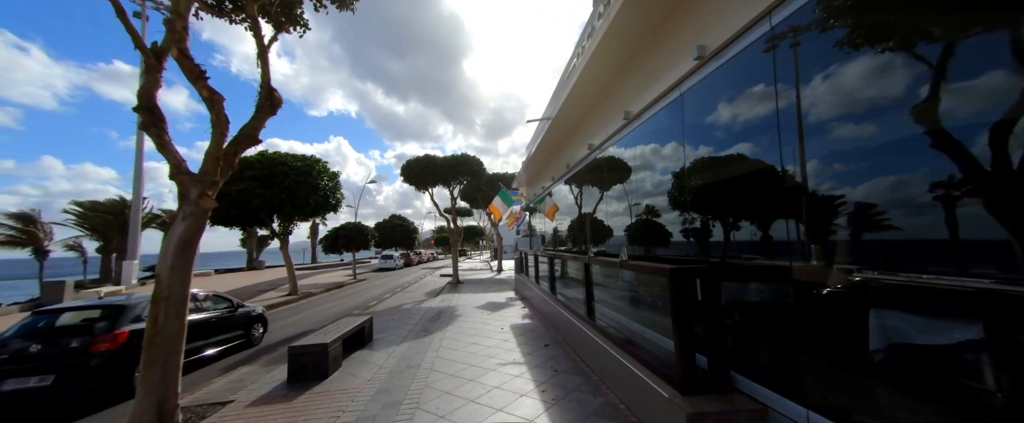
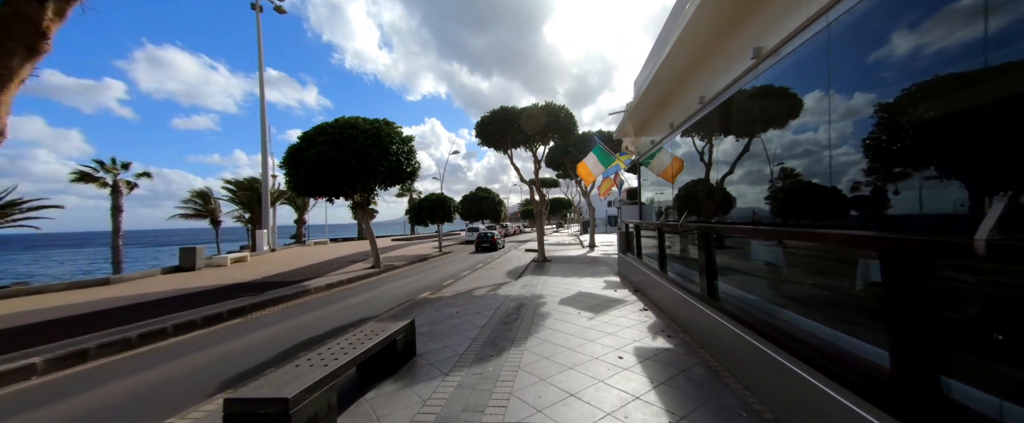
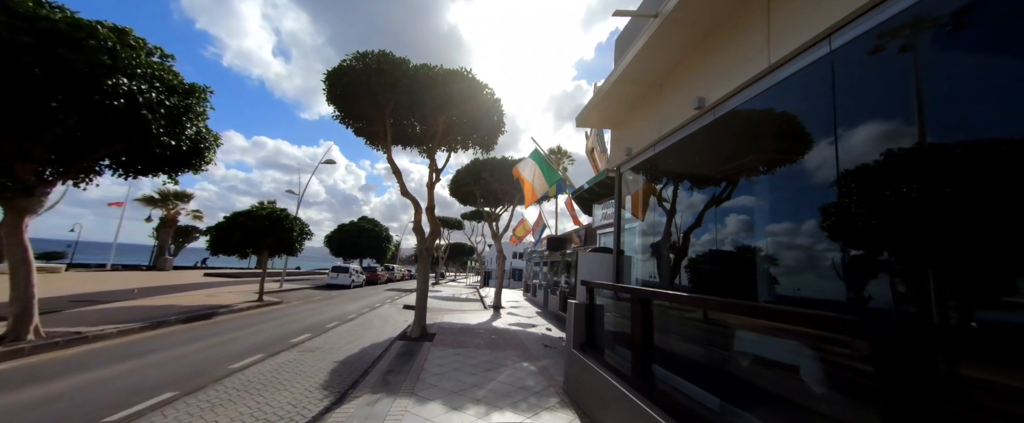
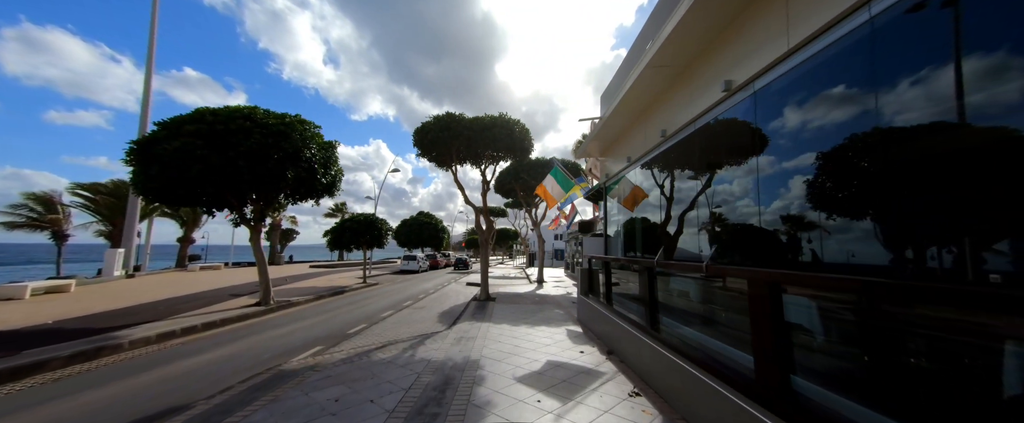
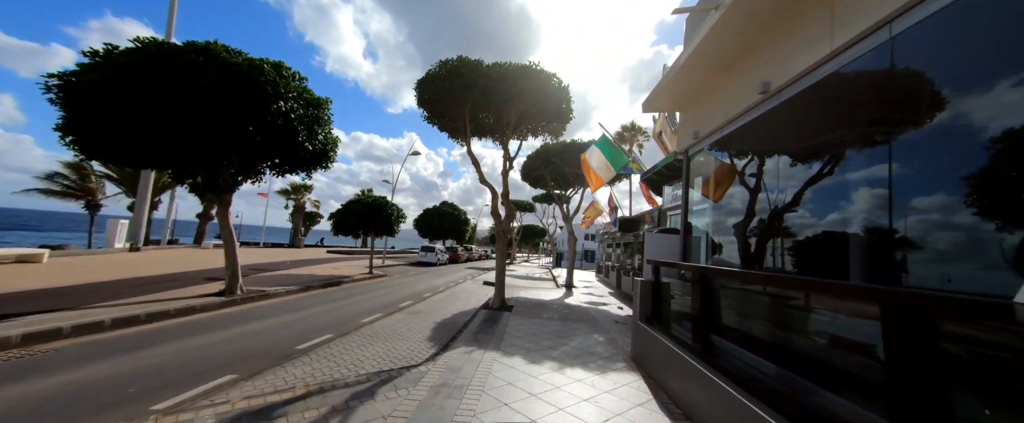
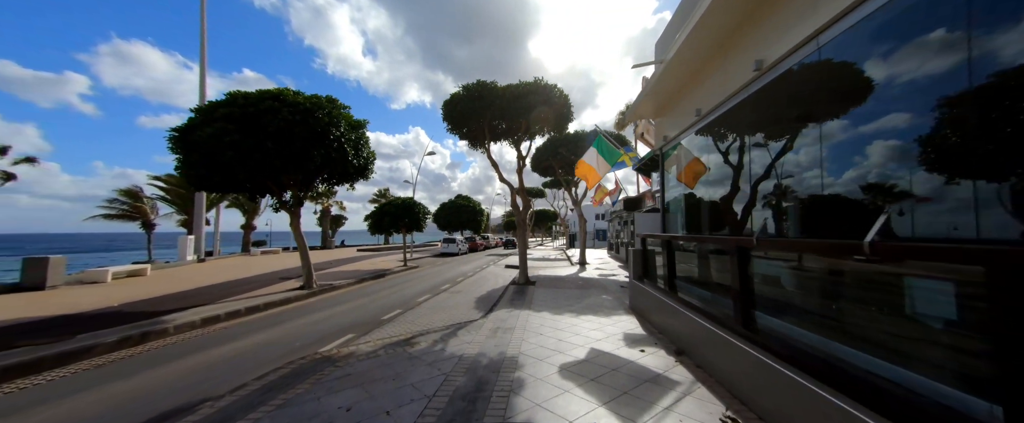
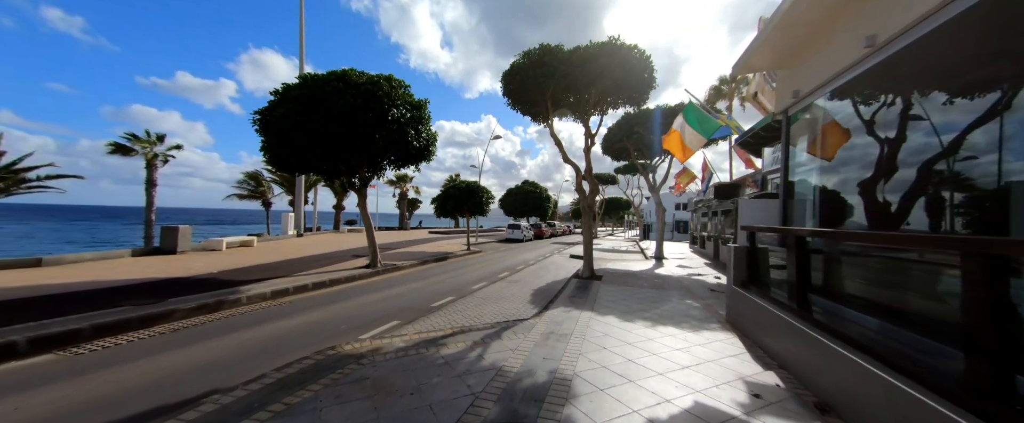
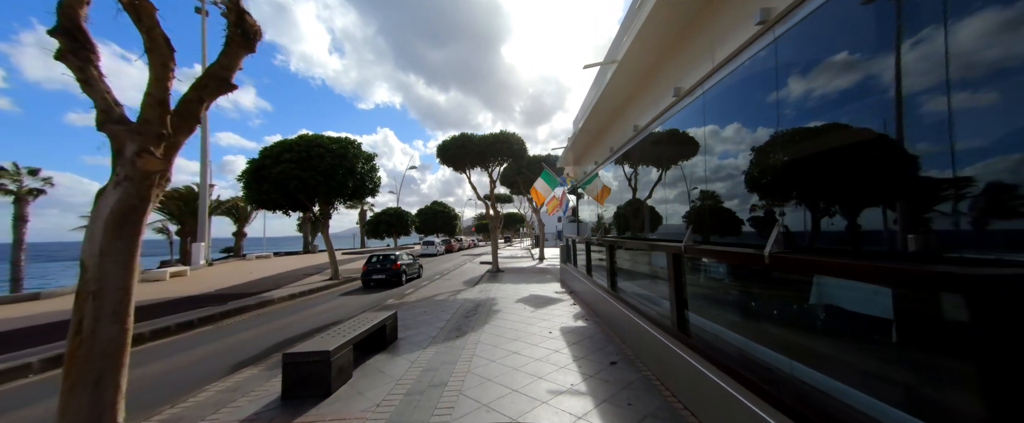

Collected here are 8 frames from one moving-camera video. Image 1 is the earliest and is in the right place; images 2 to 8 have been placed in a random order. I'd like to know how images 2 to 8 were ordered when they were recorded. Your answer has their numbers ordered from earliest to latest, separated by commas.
8, 2, 4, 6, 7, 5, 3
